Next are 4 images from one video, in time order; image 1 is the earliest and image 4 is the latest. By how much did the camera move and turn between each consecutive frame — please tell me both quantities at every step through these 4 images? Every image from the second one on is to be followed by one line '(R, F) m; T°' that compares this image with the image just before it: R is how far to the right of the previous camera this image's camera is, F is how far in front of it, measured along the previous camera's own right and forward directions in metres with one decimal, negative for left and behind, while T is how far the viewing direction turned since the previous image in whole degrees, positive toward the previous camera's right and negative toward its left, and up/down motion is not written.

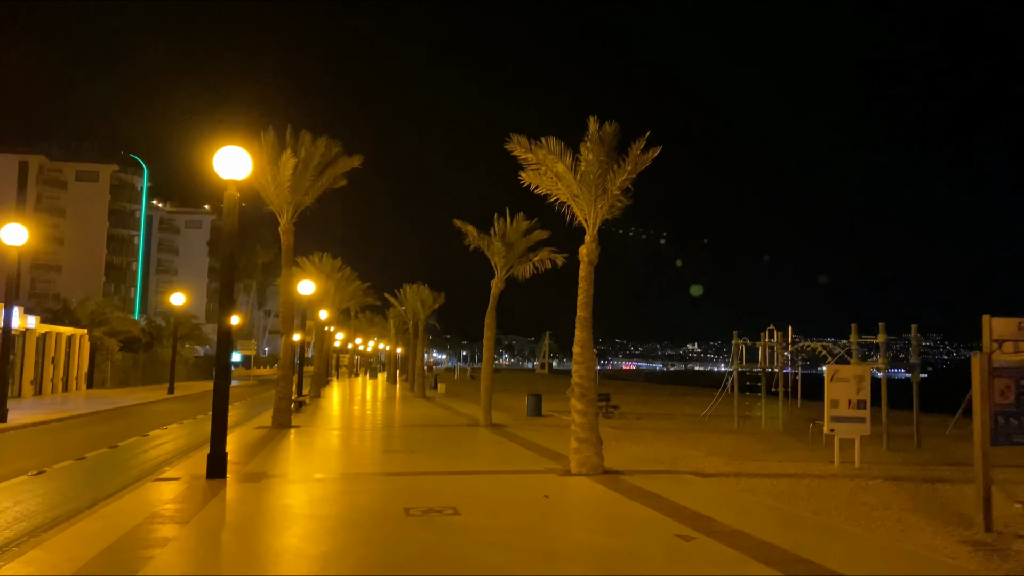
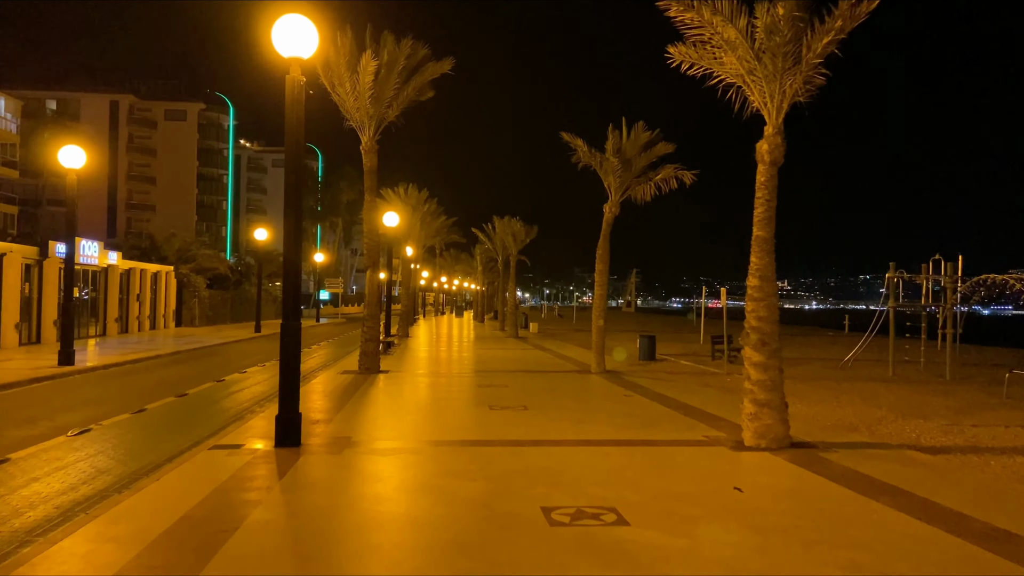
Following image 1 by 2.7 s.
(-0.9, +3.2) m; -6°
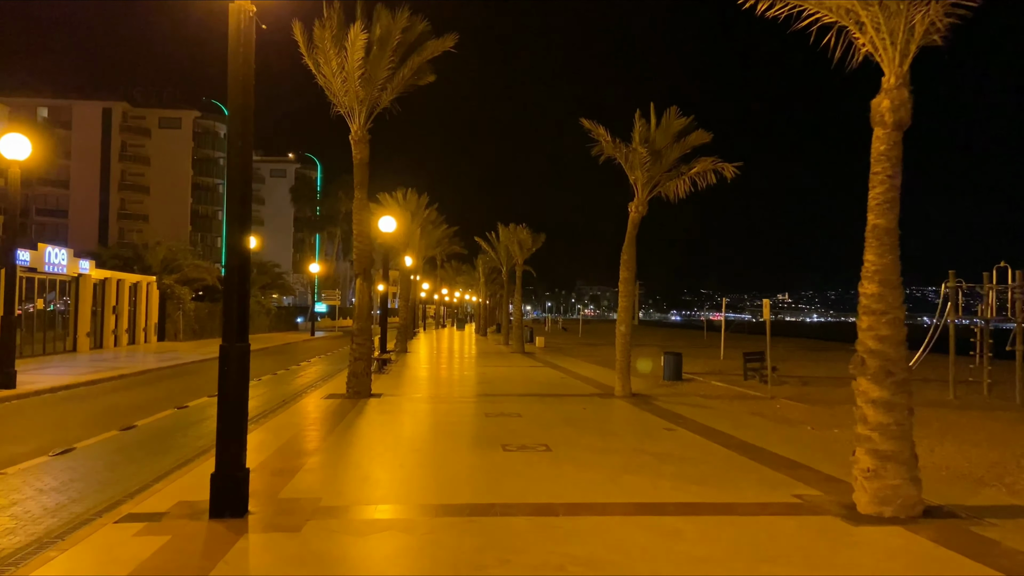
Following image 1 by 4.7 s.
(-0.2, +2.7) m; 0°
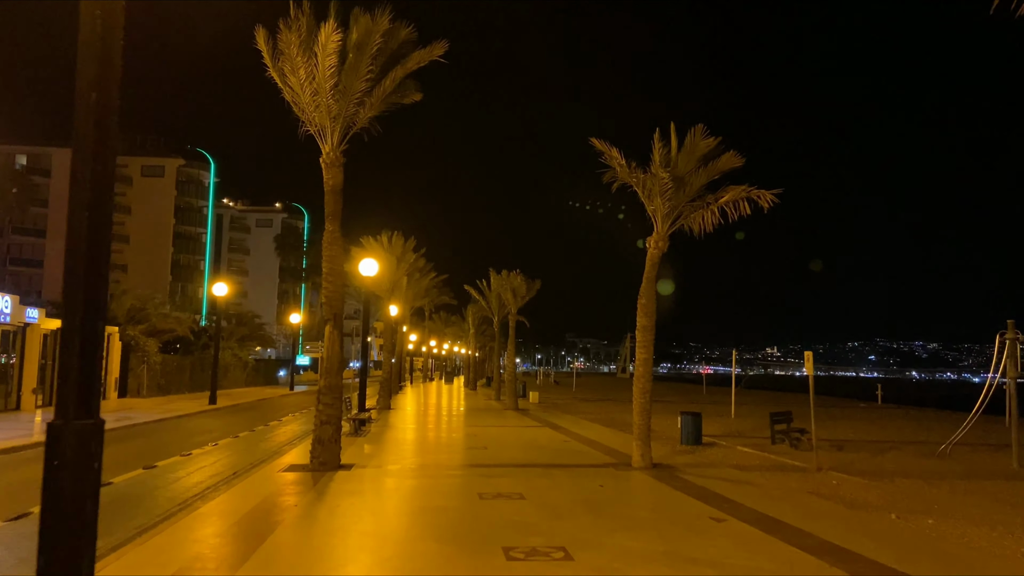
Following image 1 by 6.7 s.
(-0.2, +2.7) m; +1°
